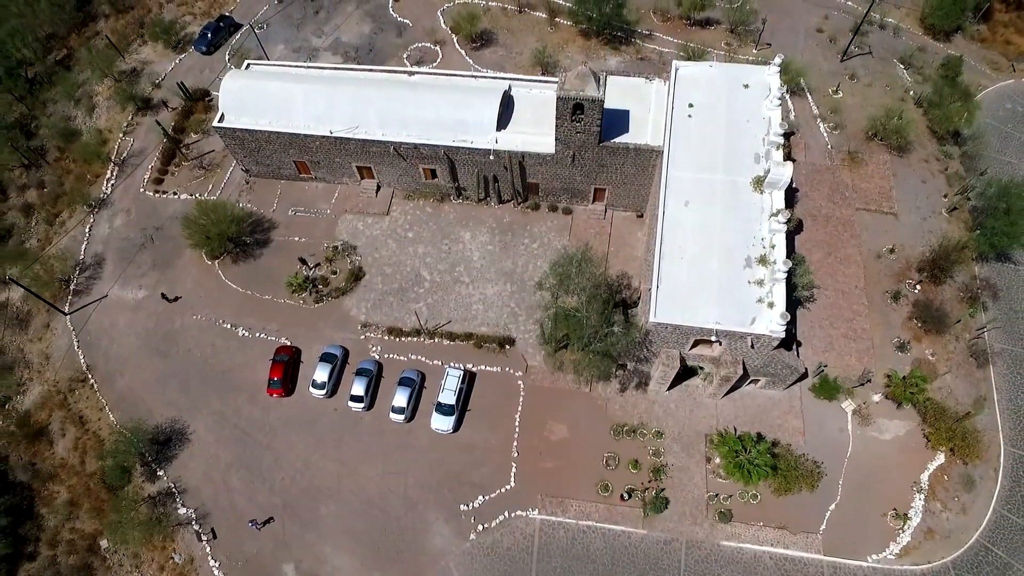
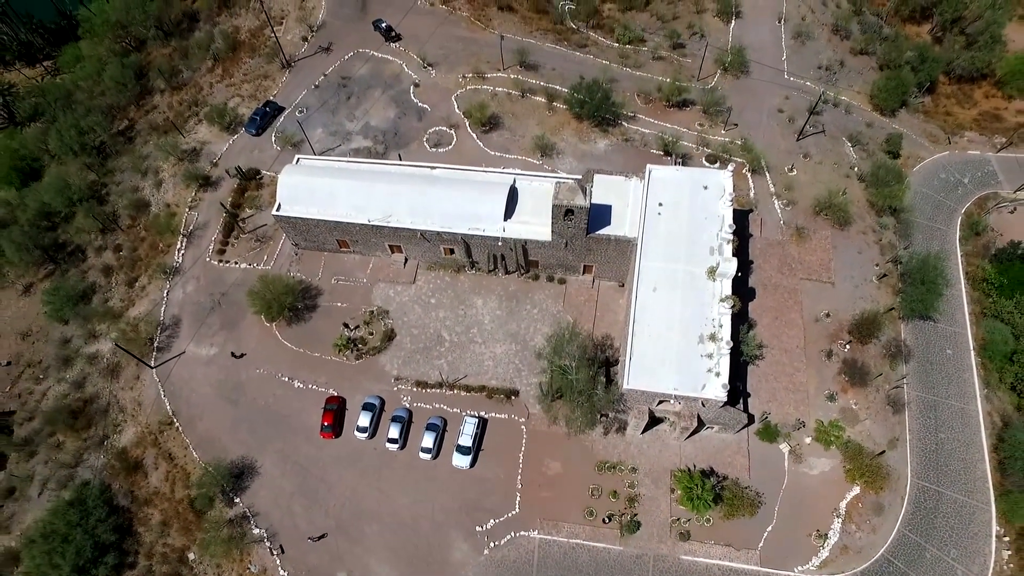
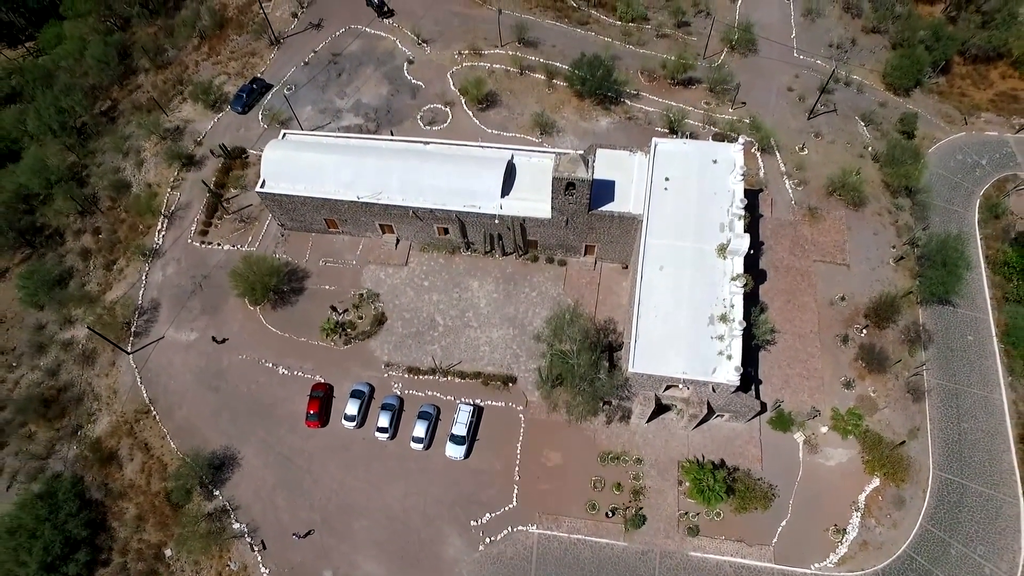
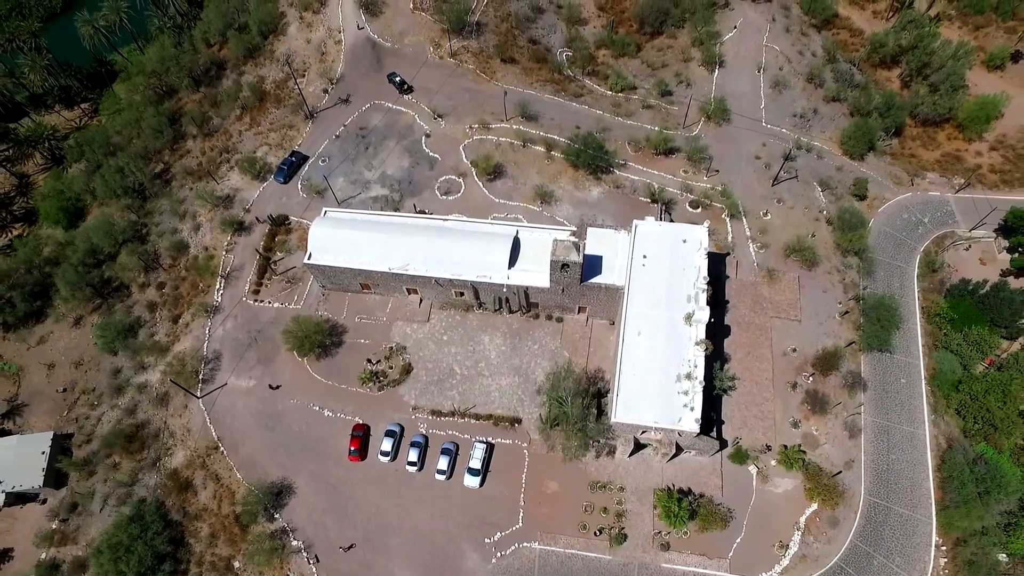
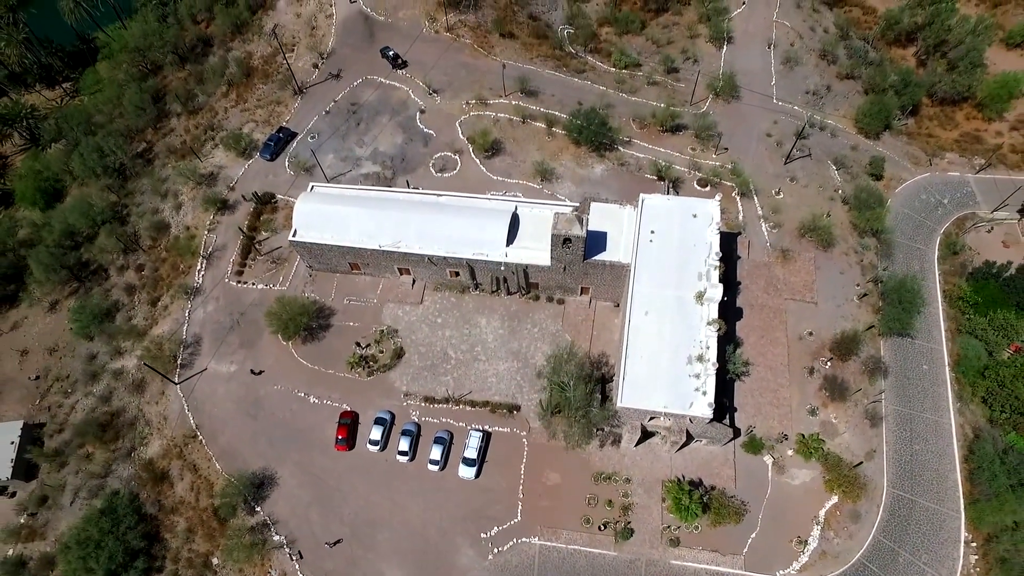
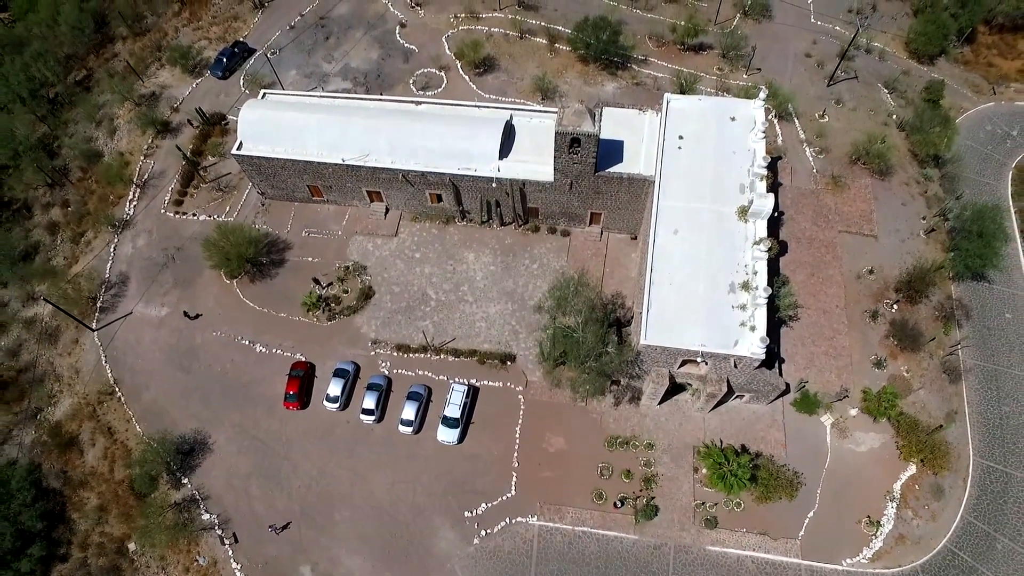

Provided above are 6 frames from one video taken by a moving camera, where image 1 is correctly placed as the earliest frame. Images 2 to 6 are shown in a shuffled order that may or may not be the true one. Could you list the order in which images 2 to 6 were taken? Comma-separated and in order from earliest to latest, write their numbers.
6, 3, 2, 5, 4
